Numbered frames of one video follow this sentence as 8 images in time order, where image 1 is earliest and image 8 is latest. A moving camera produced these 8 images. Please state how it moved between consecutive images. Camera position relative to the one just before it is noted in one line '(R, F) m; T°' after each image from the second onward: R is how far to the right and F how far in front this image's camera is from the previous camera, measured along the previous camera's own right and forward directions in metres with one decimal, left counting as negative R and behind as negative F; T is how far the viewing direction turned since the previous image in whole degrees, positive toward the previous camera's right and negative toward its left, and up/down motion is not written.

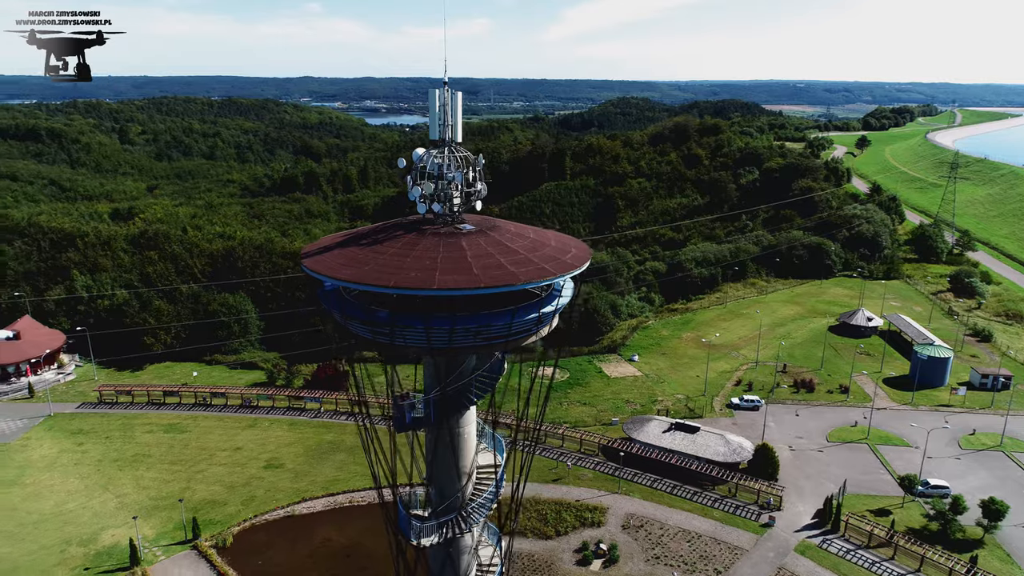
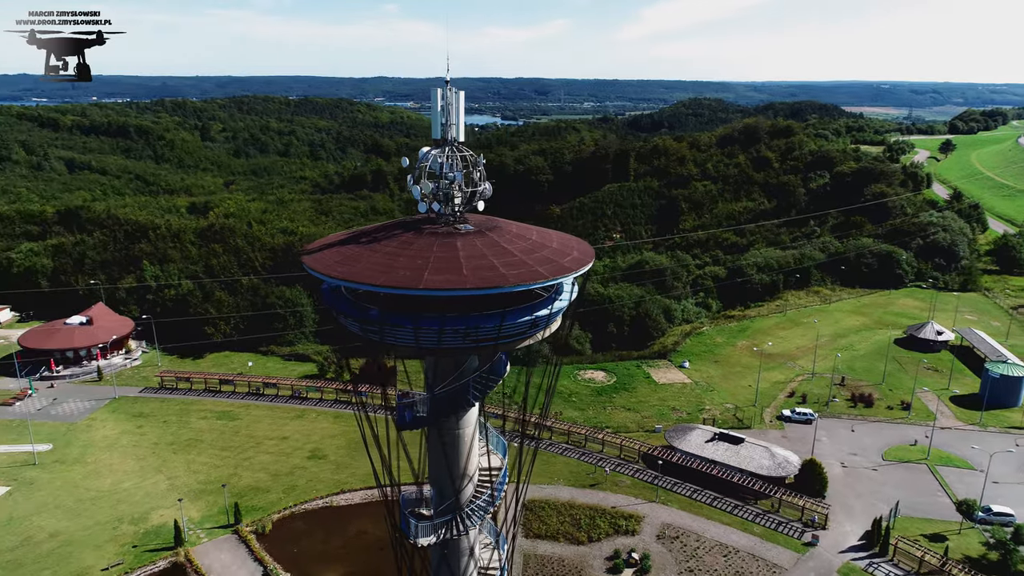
(+1.2, +0.2) m; -5°
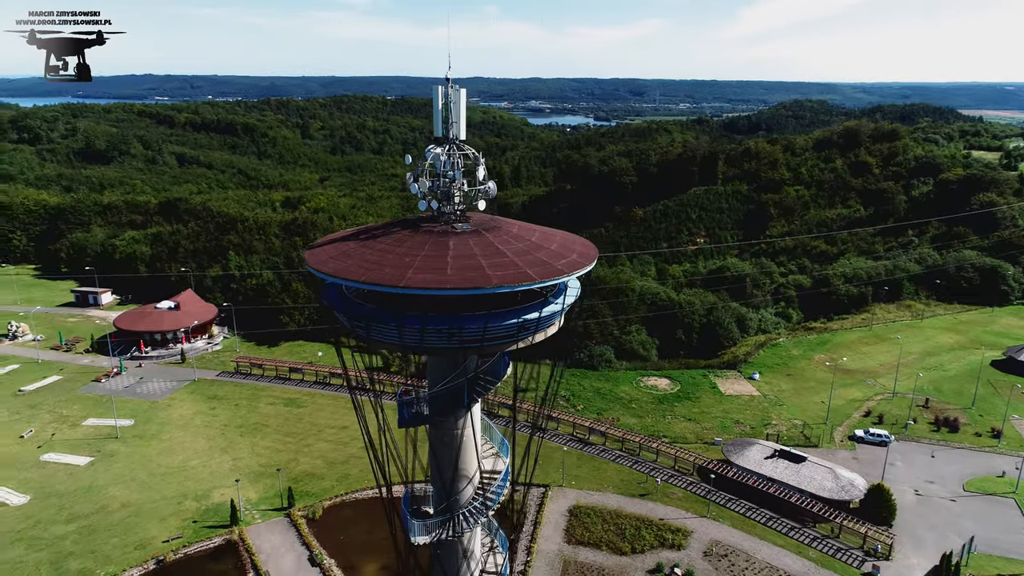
(+1.6, +0.3) m; -7°
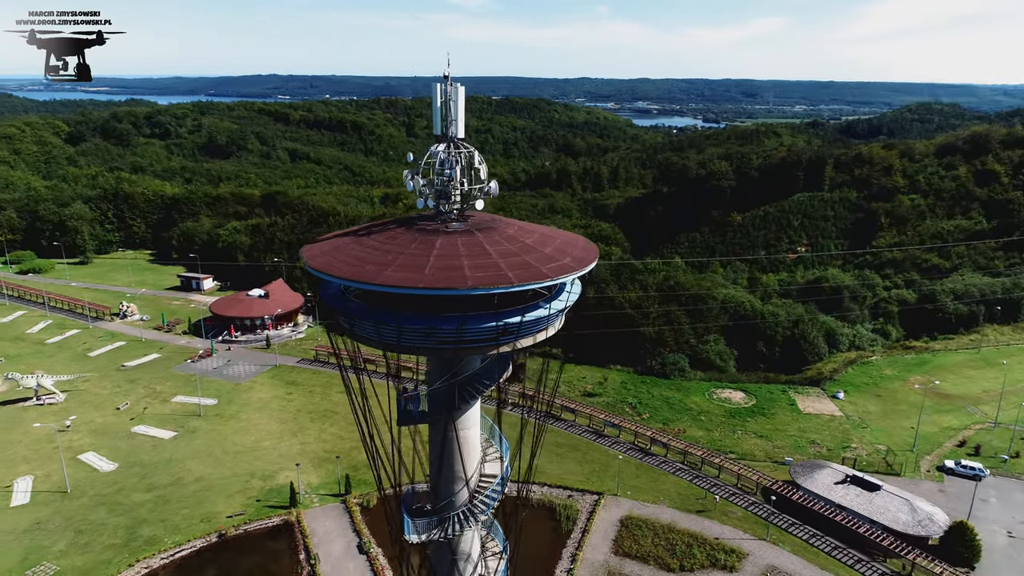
(+1.9, +0.4) m; -8°
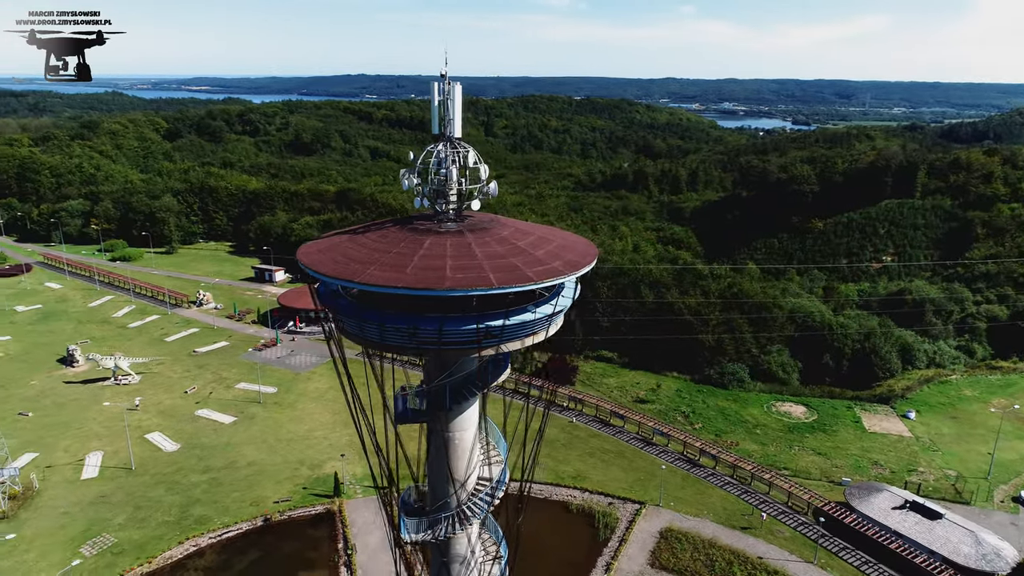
(+1.5, +0.3) m; -6°
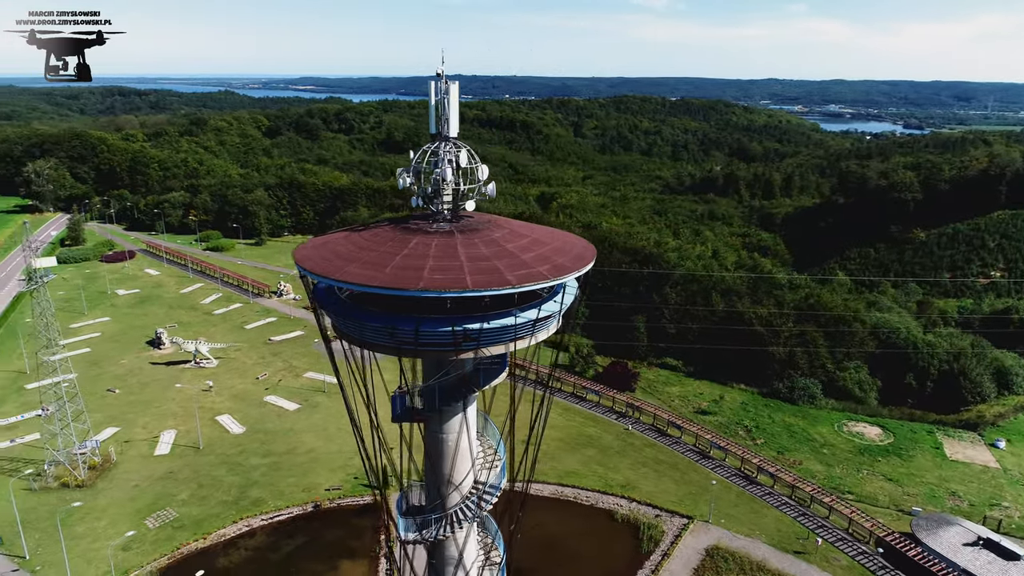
(+1.7, +0.3) m; -7°
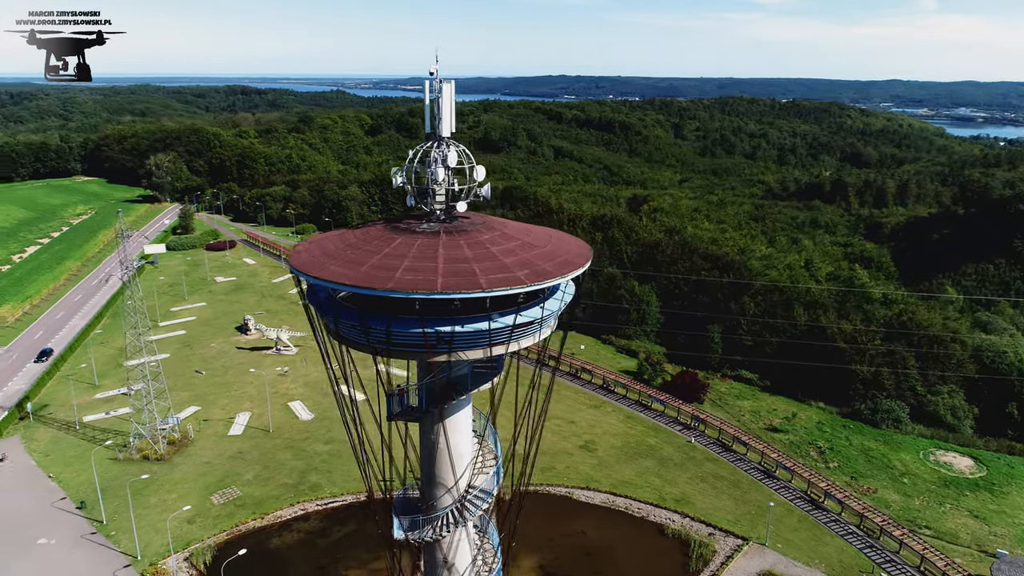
(+1.9, +0.4) m; -8°
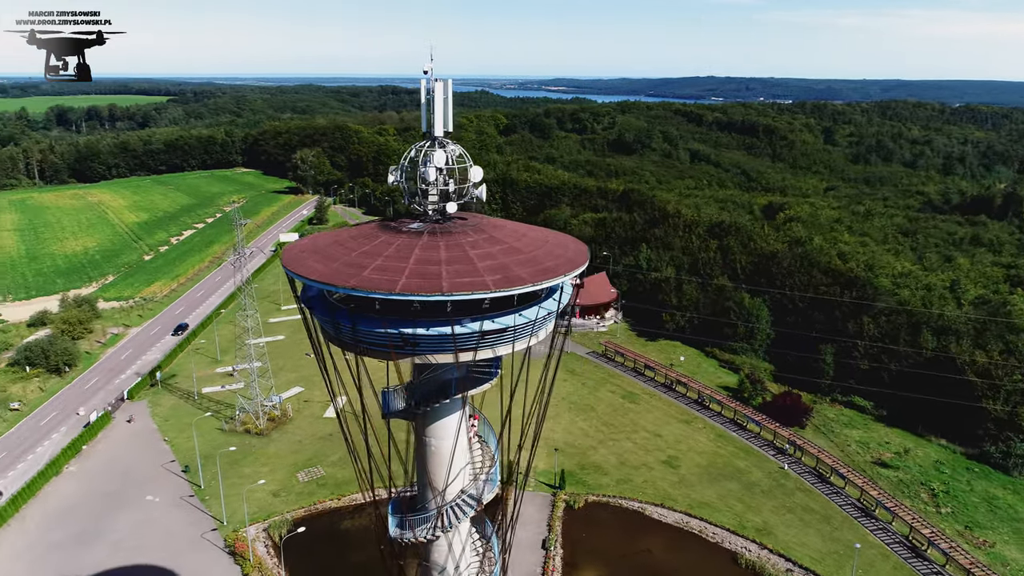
(+2.5, +0.6) m; -11°
